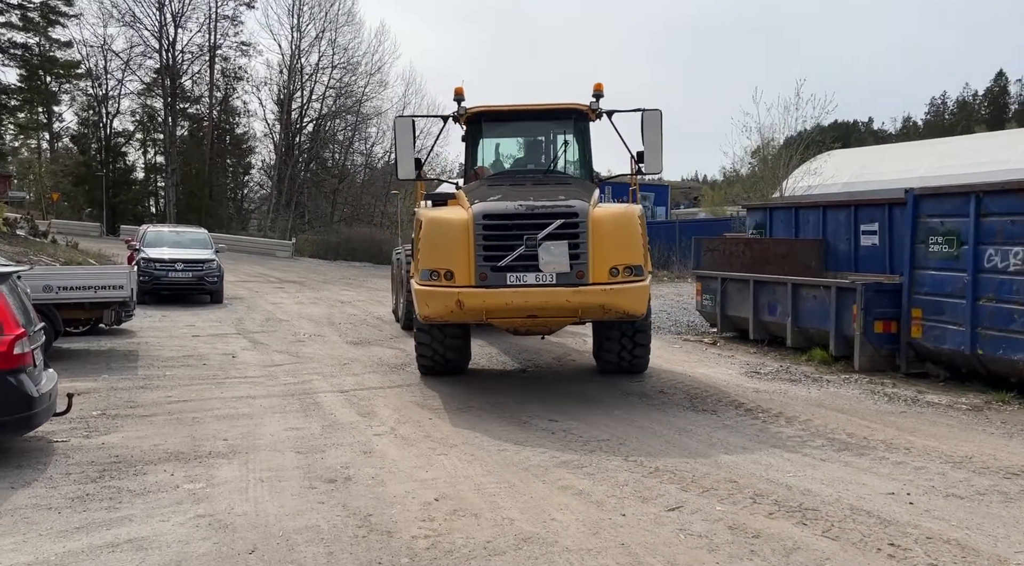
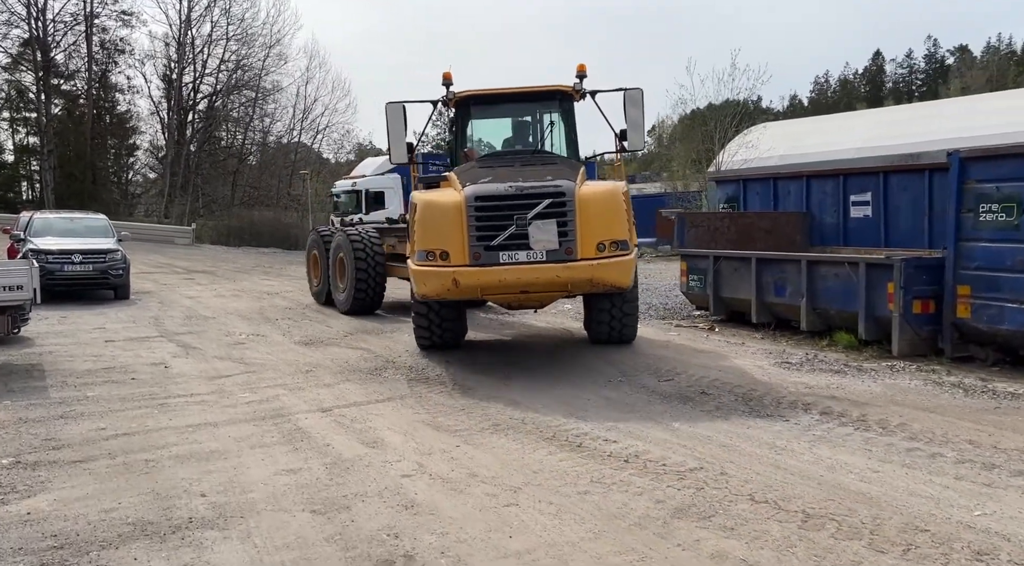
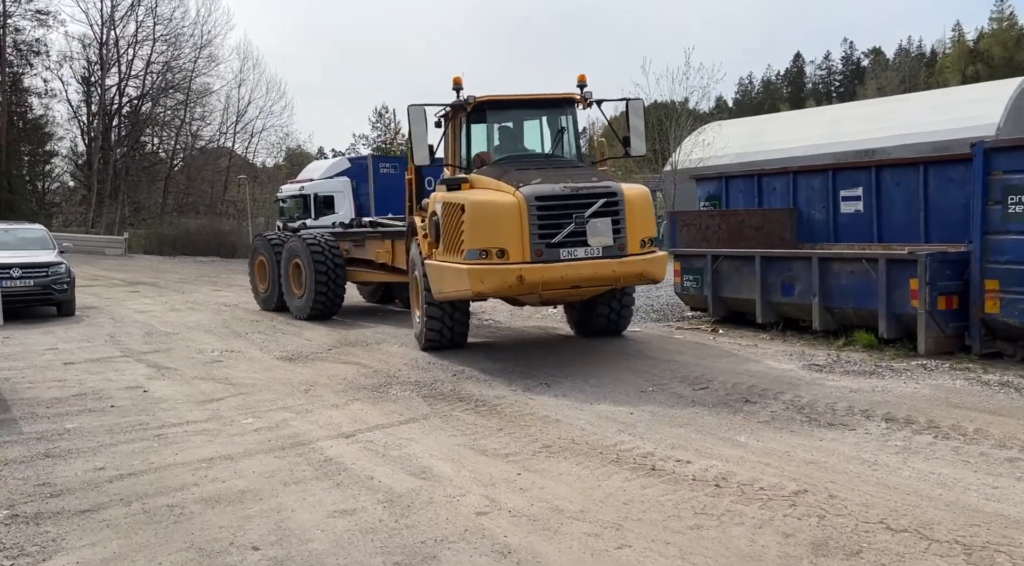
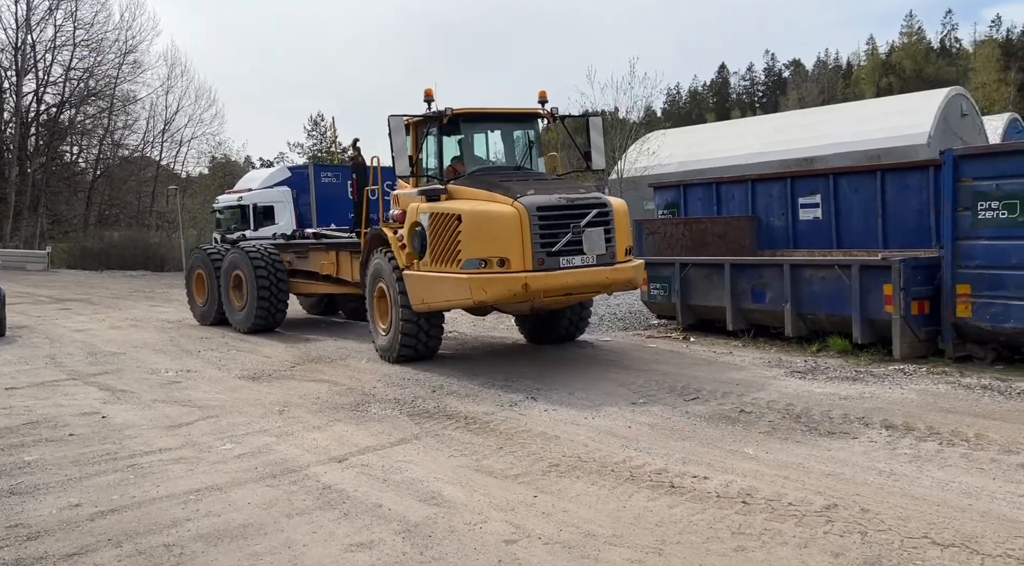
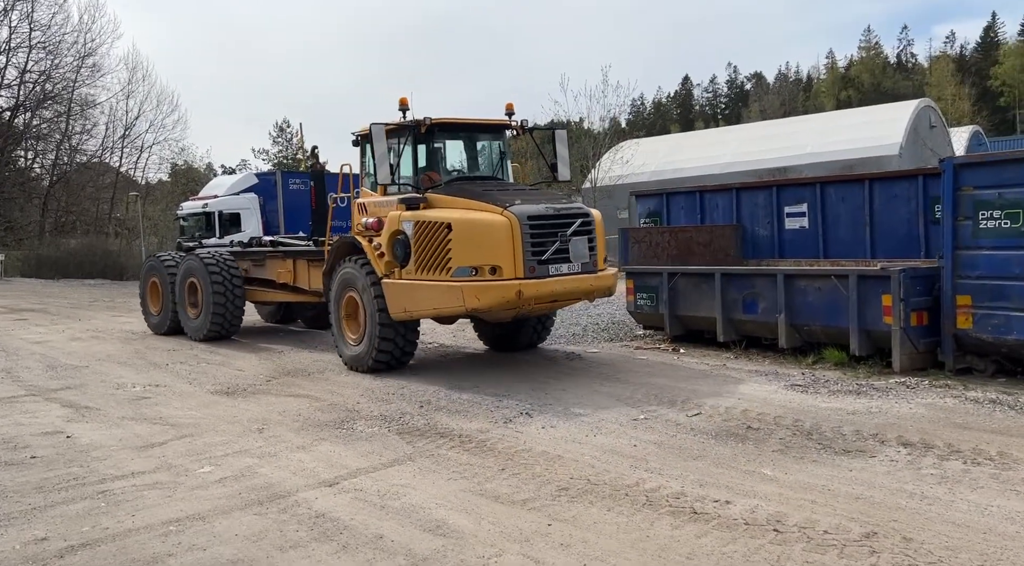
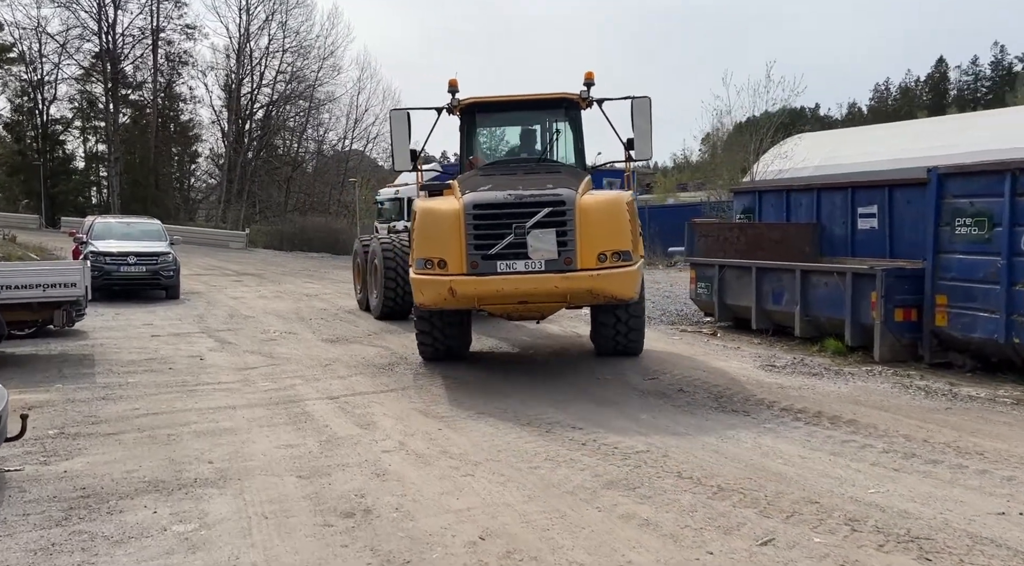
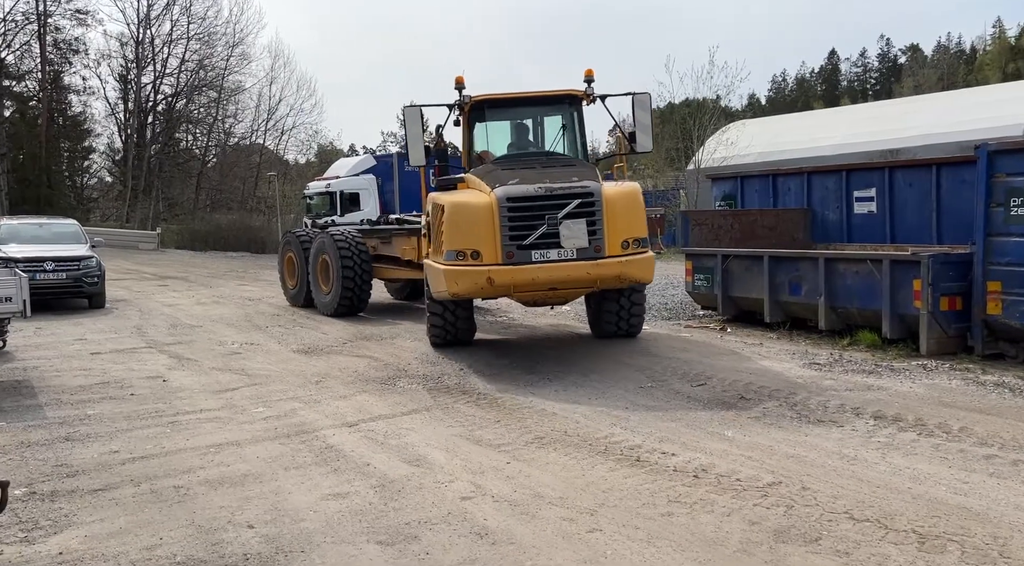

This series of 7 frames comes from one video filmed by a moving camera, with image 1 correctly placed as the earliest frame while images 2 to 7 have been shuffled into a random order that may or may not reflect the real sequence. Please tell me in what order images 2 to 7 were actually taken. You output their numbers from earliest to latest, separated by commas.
6, 2, 7, 3, 4, 5
